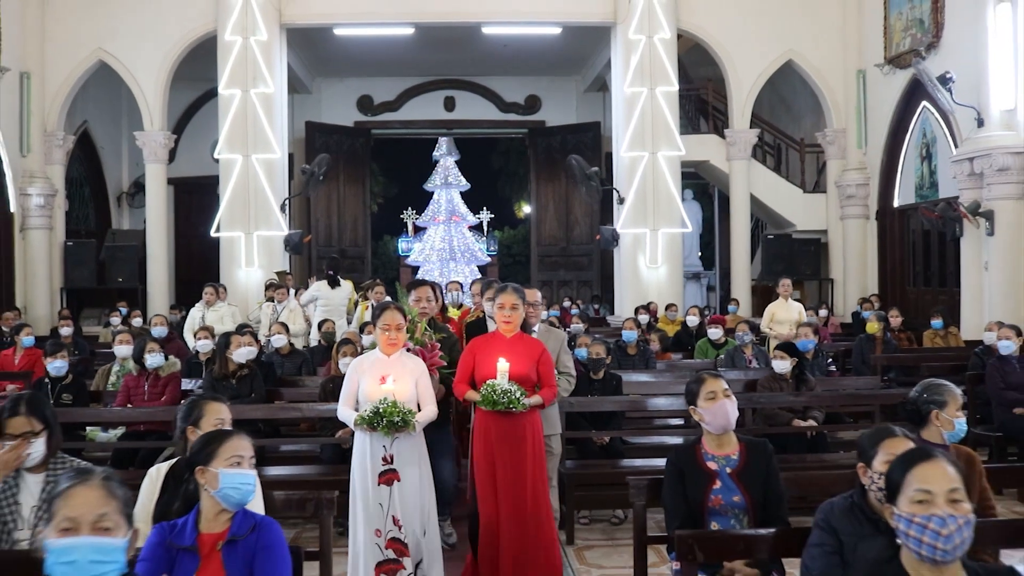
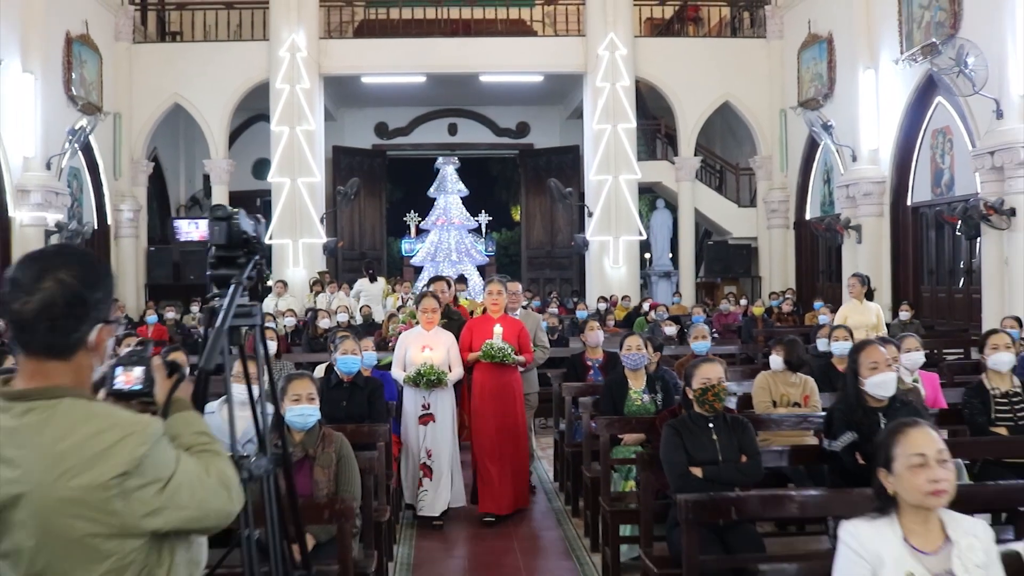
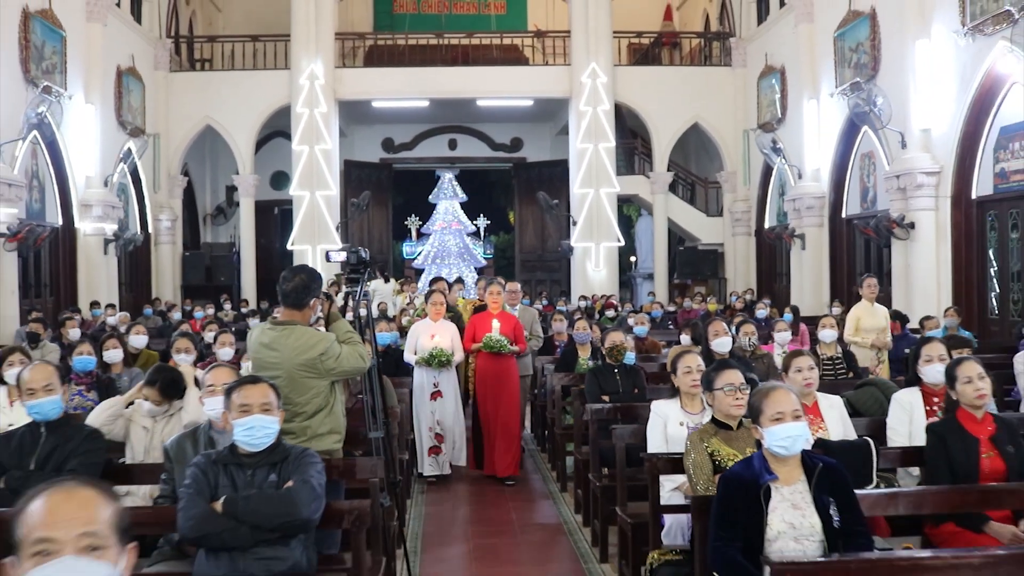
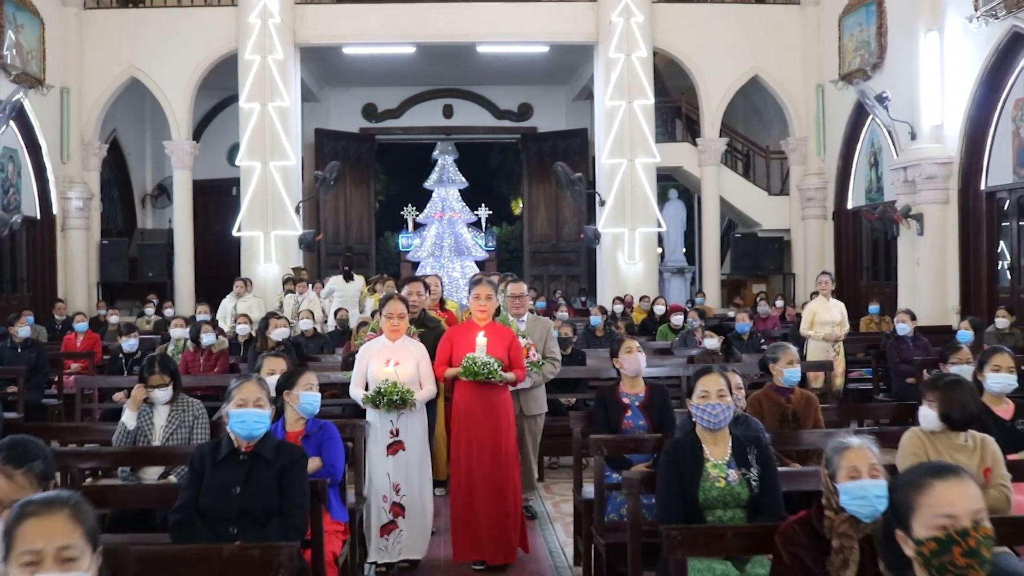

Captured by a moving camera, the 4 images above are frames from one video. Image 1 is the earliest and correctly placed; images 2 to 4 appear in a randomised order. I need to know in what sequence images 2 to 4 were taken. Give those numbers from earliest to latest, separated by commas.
4, 2, 3
